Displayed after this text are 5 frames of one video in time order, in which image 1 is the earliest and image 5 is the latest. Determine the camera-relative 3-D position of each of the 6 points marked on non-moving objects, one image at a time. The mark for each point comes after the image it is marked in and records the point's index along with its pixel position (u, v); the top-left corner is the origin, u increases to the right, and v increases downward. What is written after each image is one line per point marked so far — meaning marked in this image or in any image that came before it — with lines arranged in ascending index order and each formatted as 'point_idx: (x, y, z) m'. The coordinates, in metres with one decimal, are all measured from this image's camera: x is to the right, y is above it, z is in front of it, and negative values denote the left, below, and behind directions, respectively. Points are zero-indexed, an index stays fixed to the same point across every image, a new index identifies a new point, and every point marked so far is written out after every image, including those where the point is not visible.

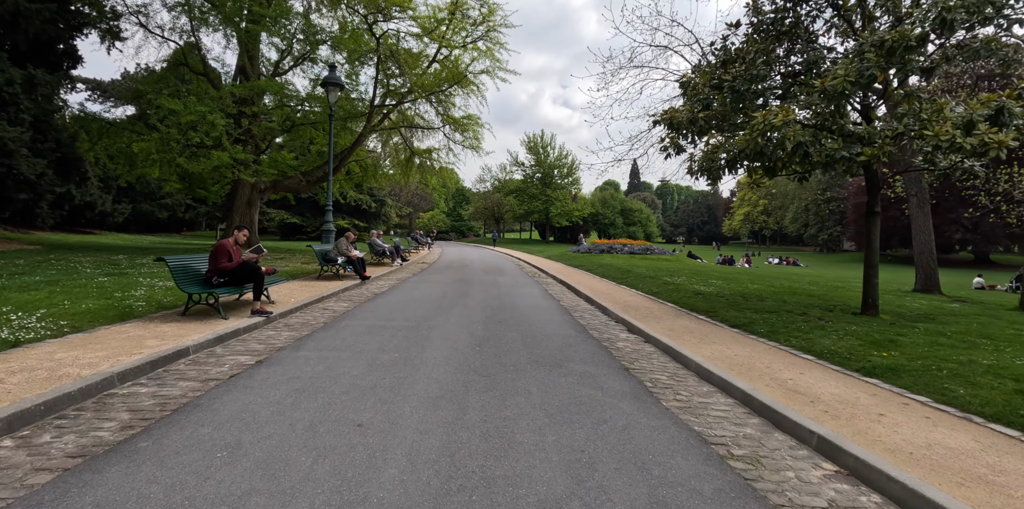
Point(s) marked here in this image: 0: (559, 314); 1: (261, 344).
0: (+0.9, -1.2, +10.2) m
1: (-3.2, -1.2, +6.8) m
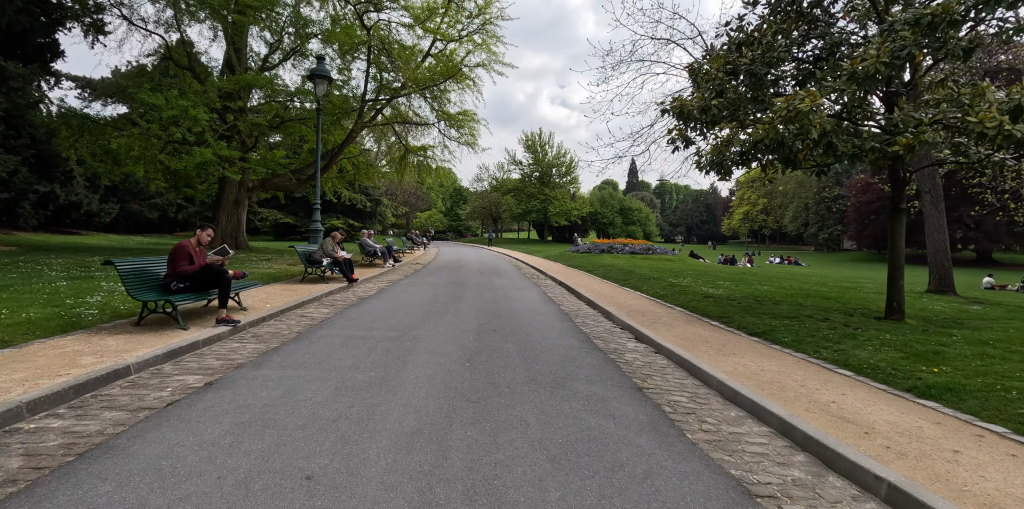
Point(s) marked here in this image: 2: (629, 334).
0: (+0.8, -1.2, +9.3) m
1: (-3.3, -1.2, +5.9) m
2: (+1.9, -1.3, +8.7) m
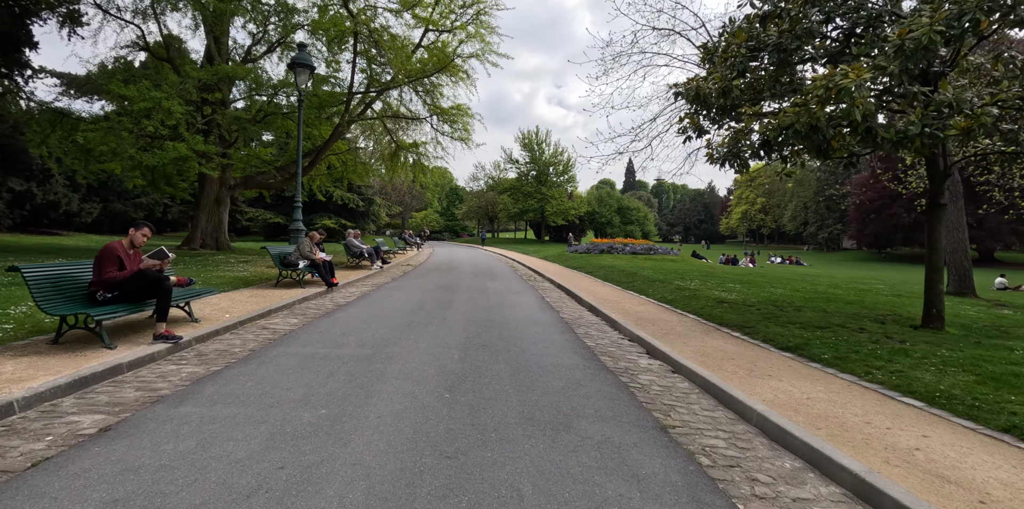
0: (+0.7, -1.2, +8.2) m
1: (-3.4, -1.2, +4.7) m
2: (+1.8, -1.4, +7.6) m
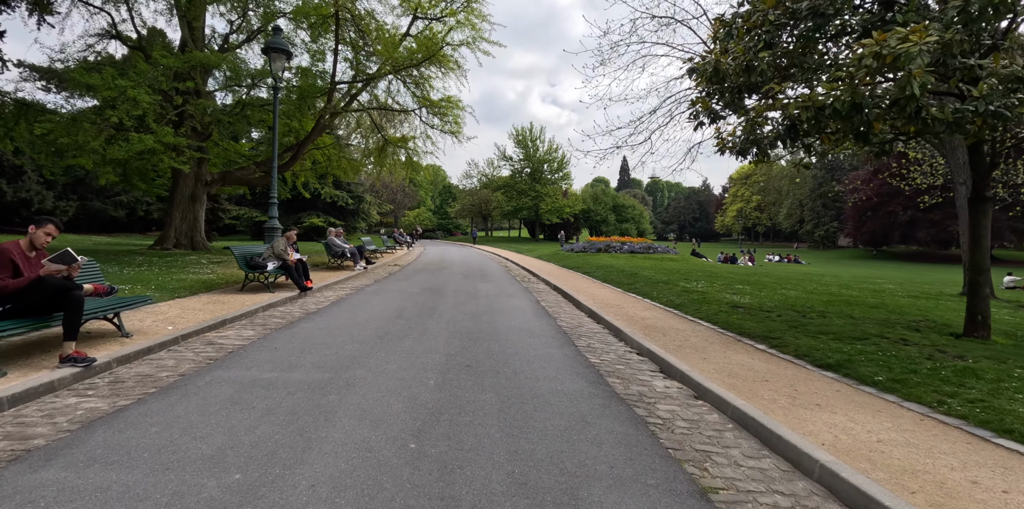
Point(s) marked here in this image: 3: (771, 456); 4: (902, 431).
0: (+0.6, -1.2, +7.1) m
1: (-3.5, -1.3, +3.6) m
2: (+1.7, -1.4, +6.5) m
3: (+1.9, -1.5, +3.9) m
4: (+3.1, -1.4, +4.1) m
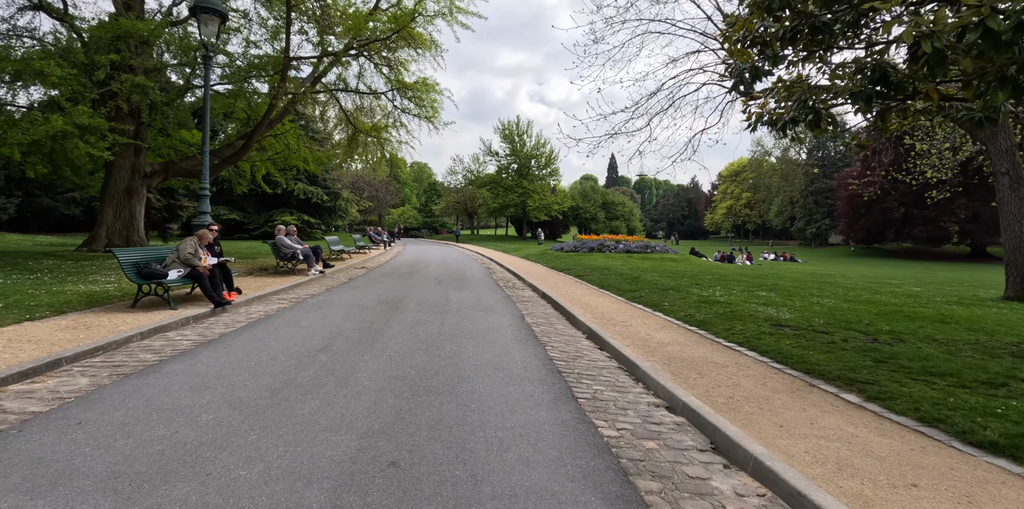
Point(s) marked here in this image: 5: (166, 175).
0: (+0.3, -1.3, +4.7) m
1: (-3.7, -1.4, +1.1) m
2: (+1.4, -1.4, +4.1) m
3: (+1.7, -1.6, +1.6) m
4: (+2.8, -1.4, +1.8) m
5: (-13.0, +3.0, +19.6) m
